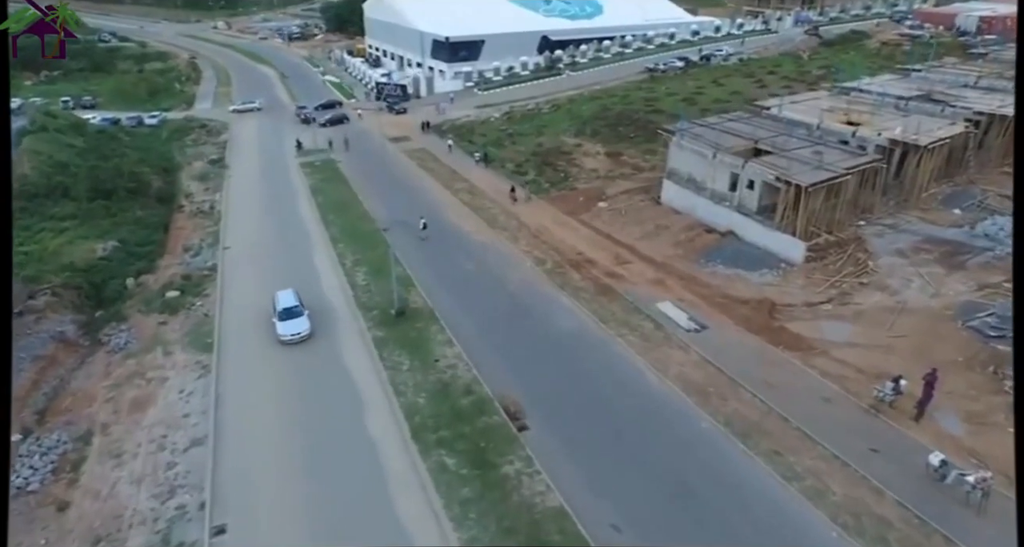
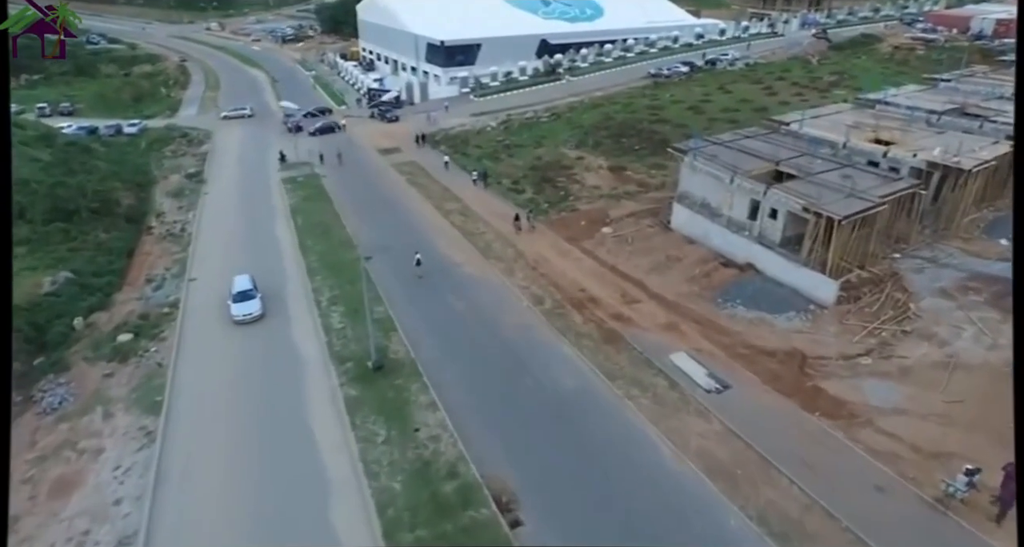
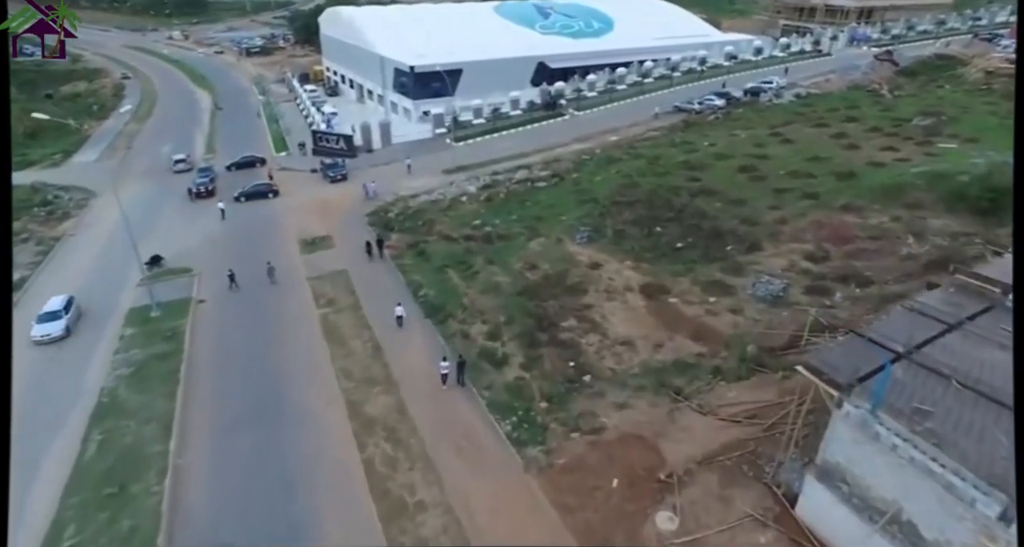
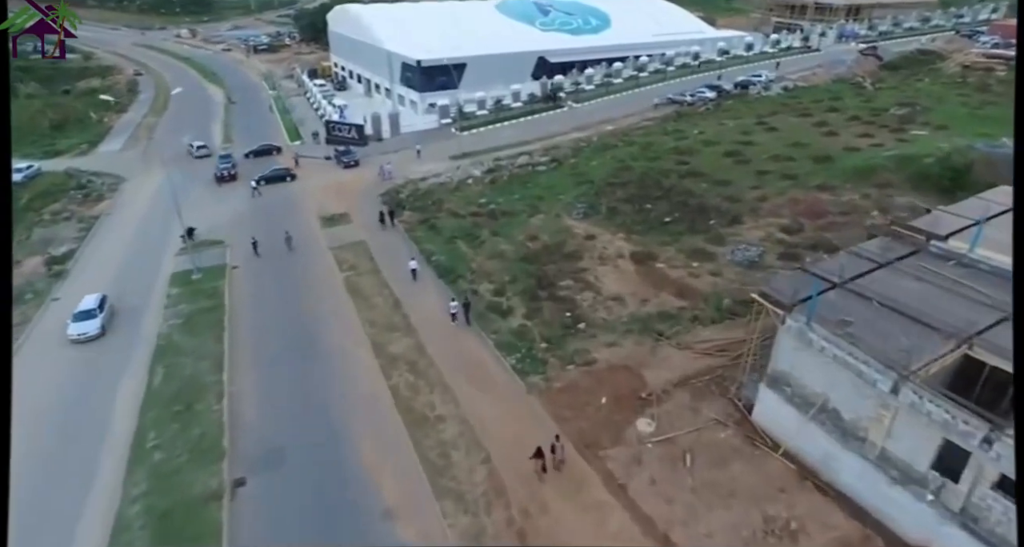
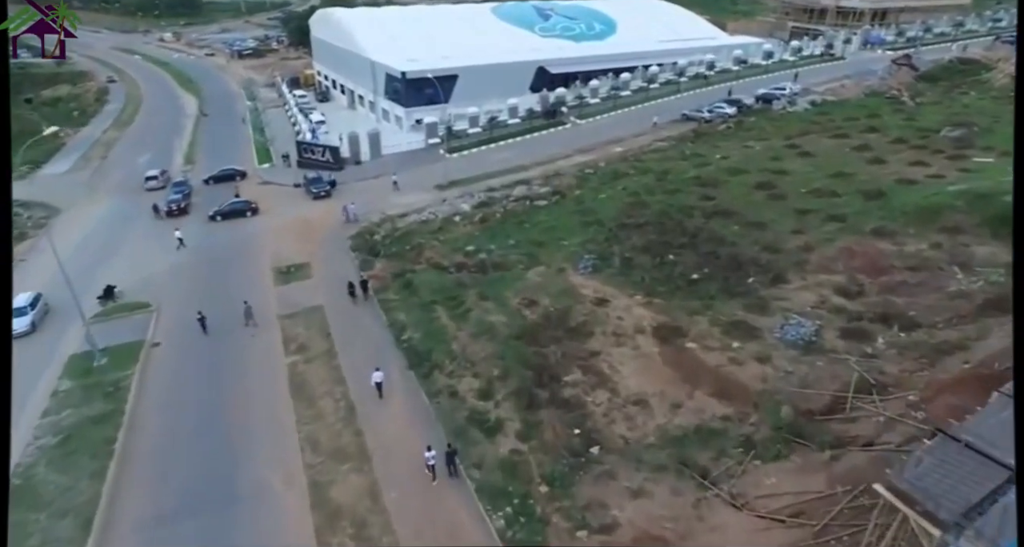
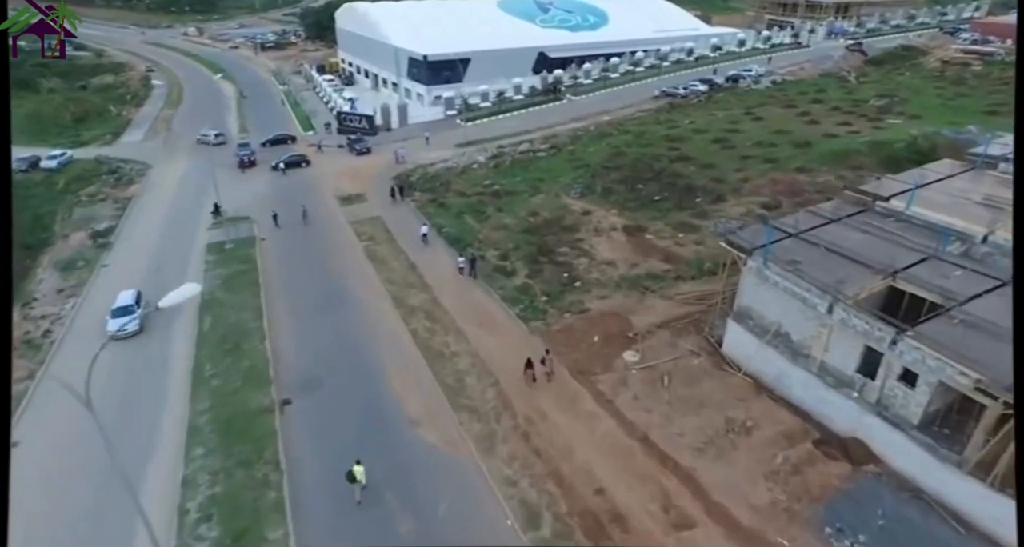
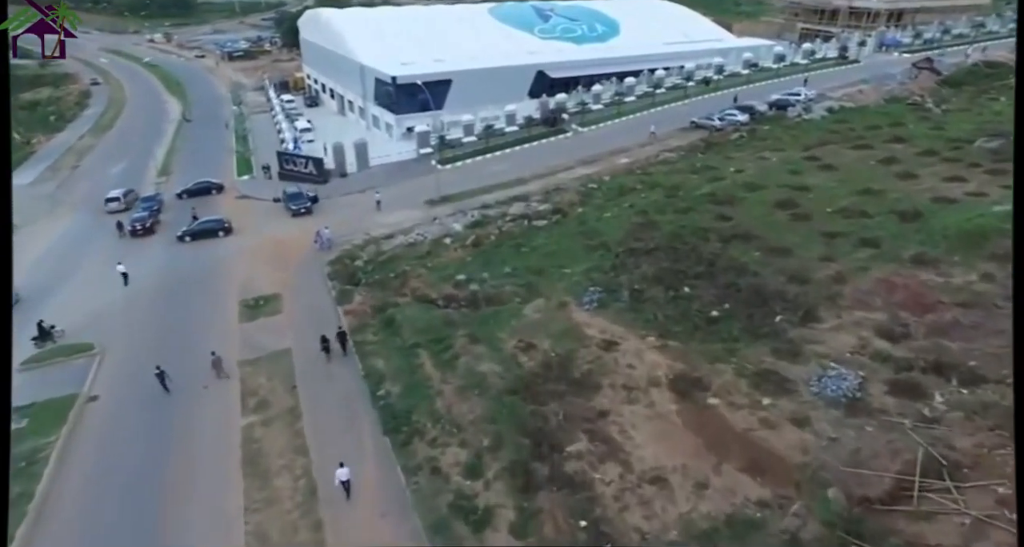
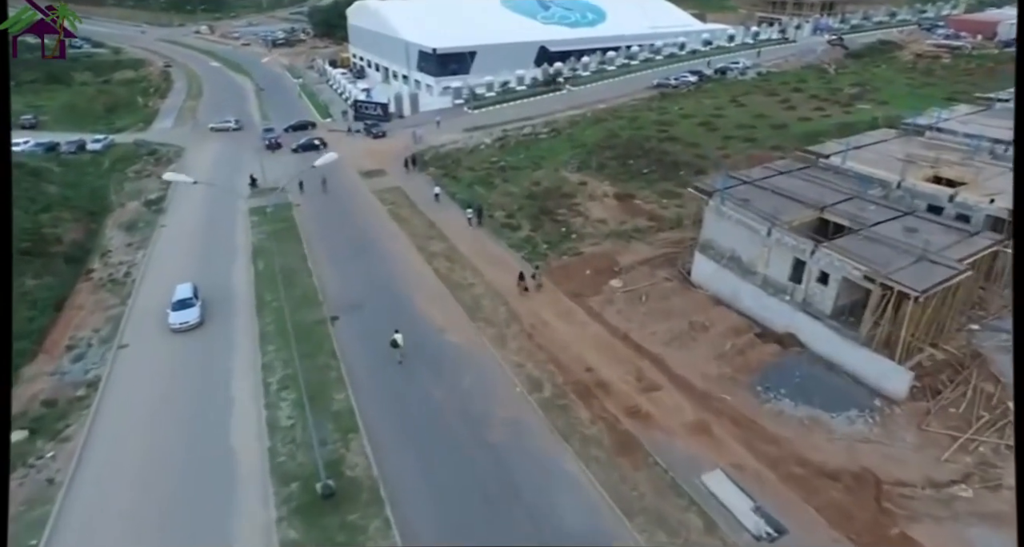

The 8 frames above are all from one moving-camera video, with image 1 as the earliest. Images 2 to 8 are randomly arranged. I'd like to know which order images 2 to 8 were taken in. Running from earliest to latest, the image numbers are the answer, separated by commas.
2, 8, 6, 4, 3, 5, 7
